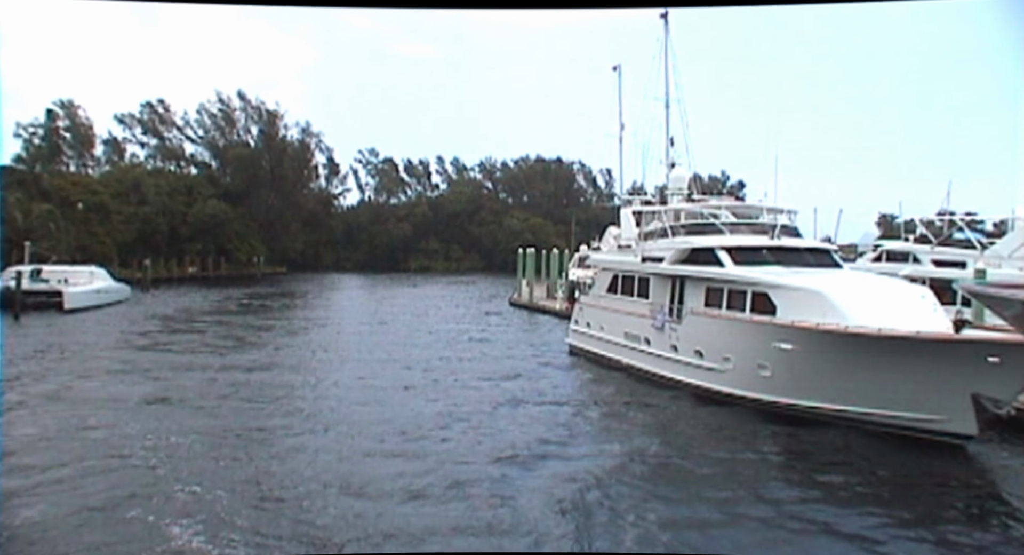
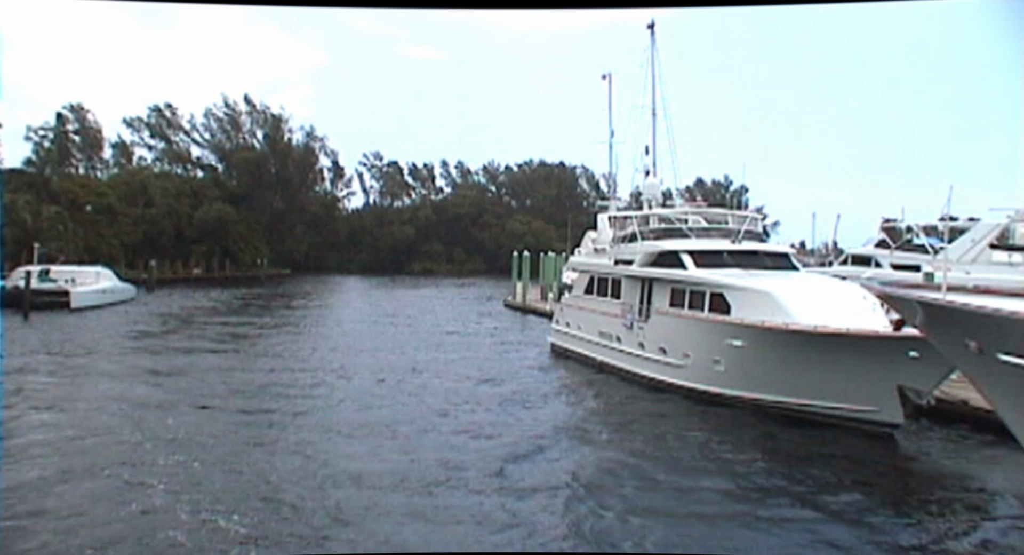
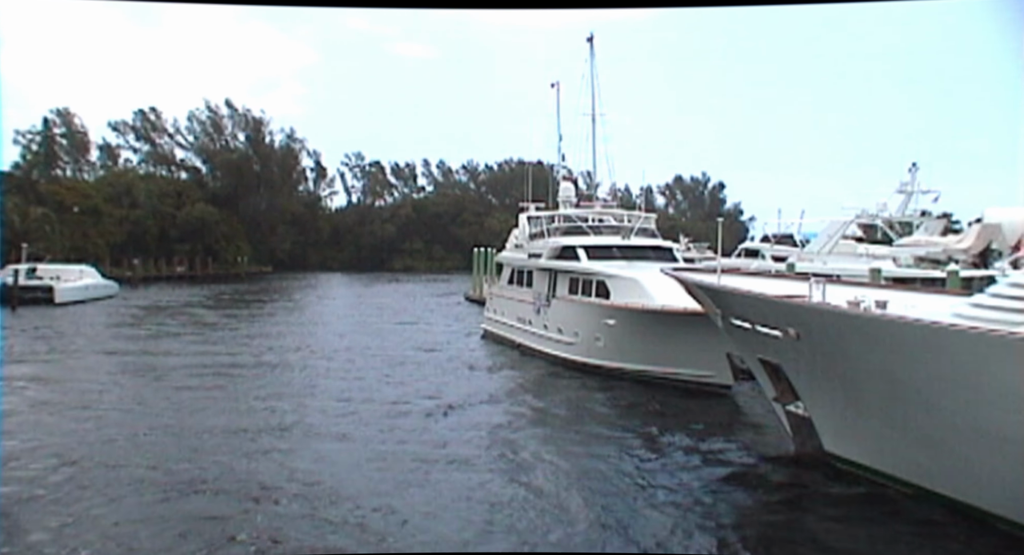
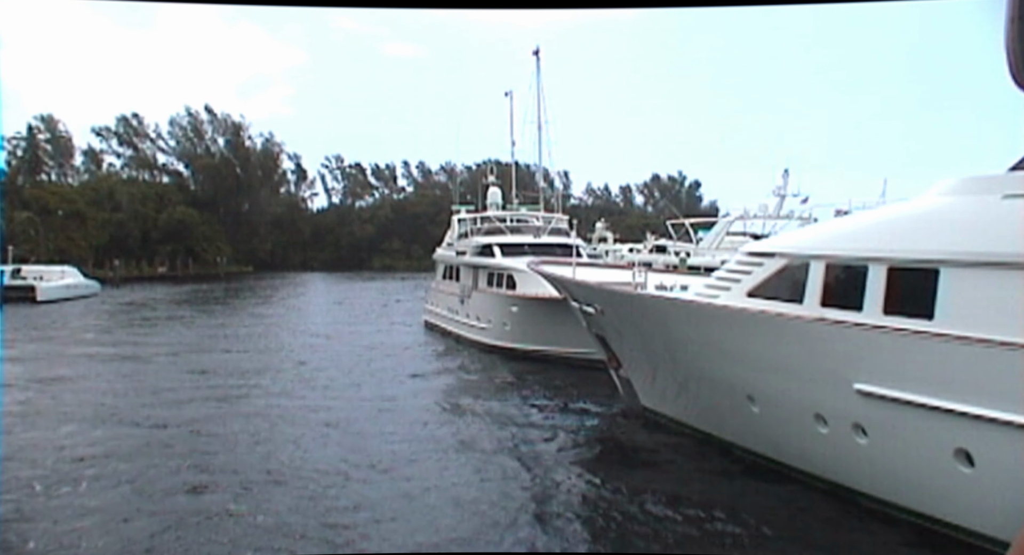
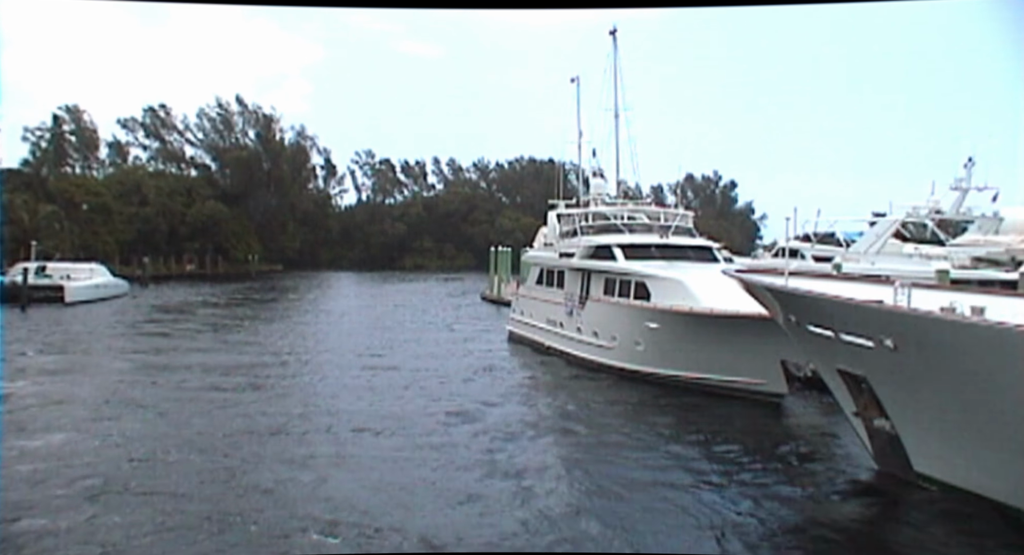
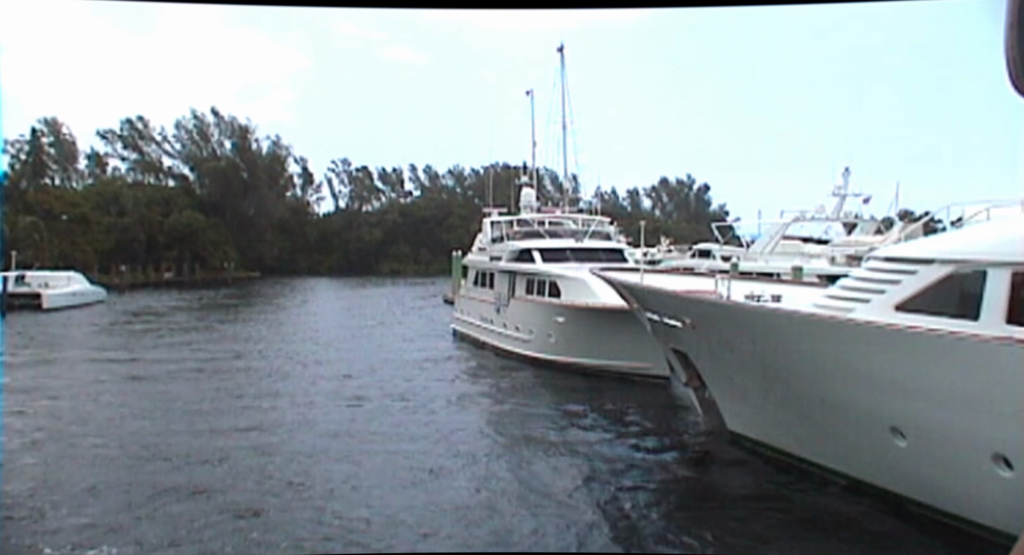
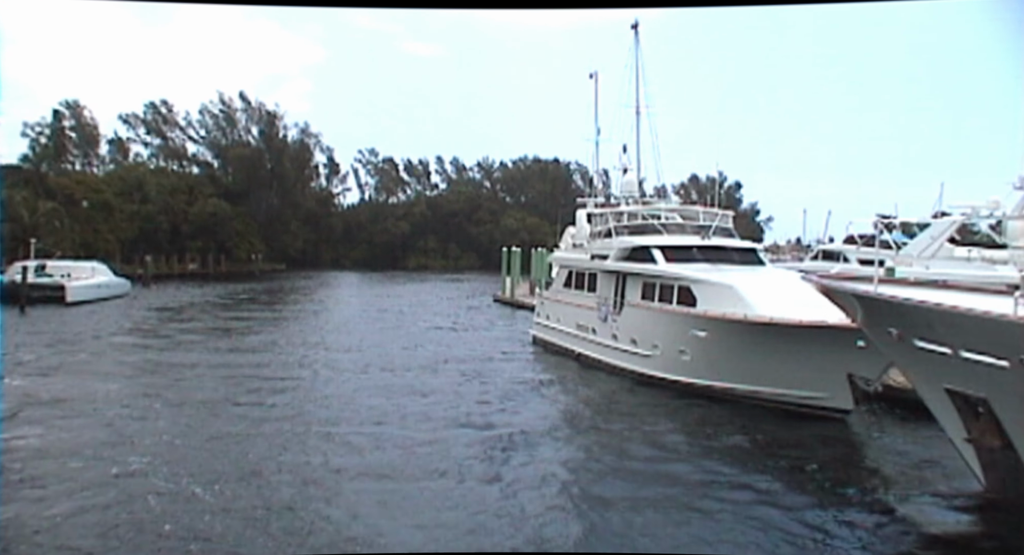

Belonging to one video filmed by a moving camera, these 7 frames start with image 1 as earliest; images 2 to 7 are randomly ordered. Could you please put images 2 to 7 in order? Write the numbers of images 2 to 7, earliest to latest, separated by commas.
2, 7, 5, 3, 6, 4
